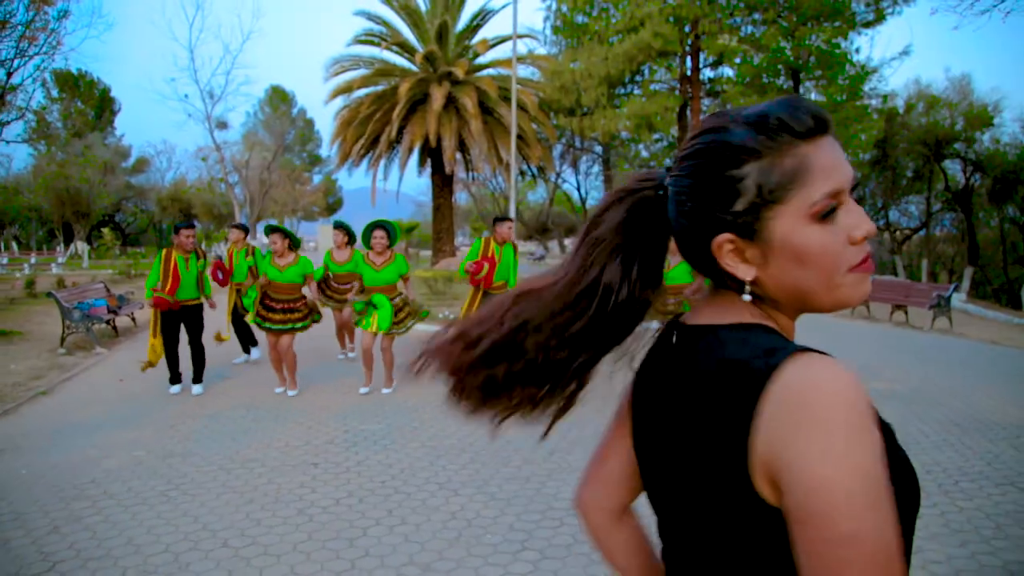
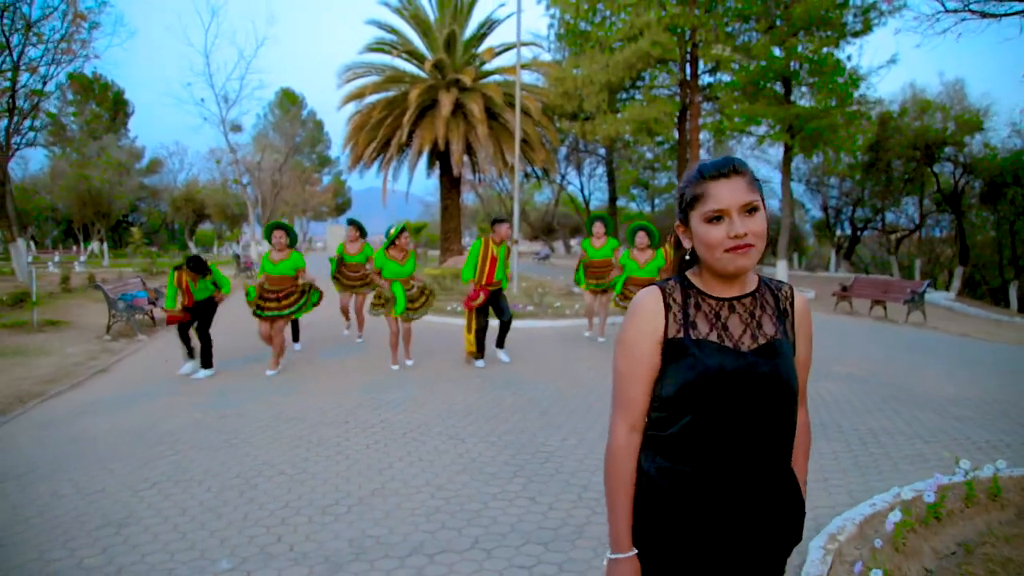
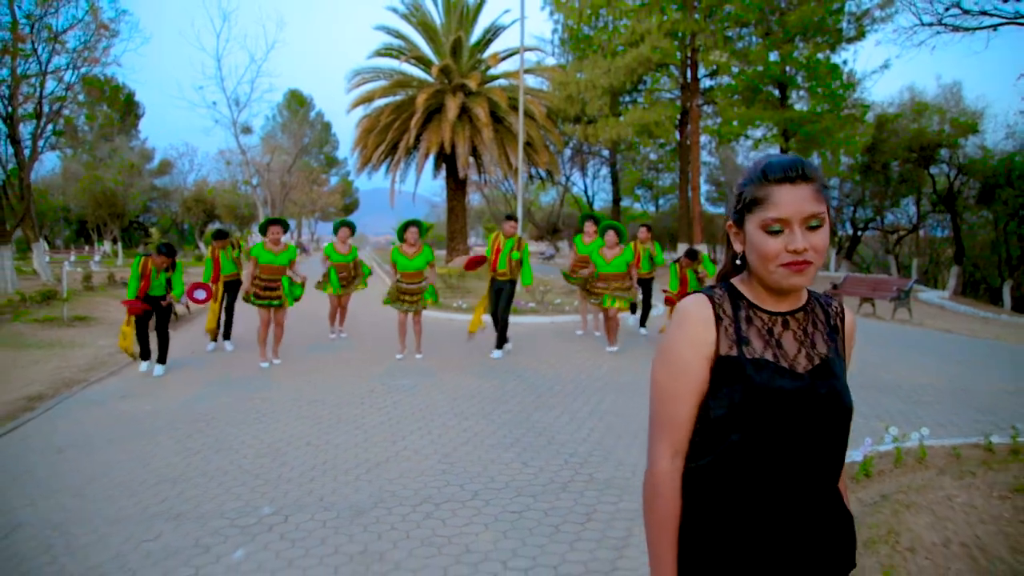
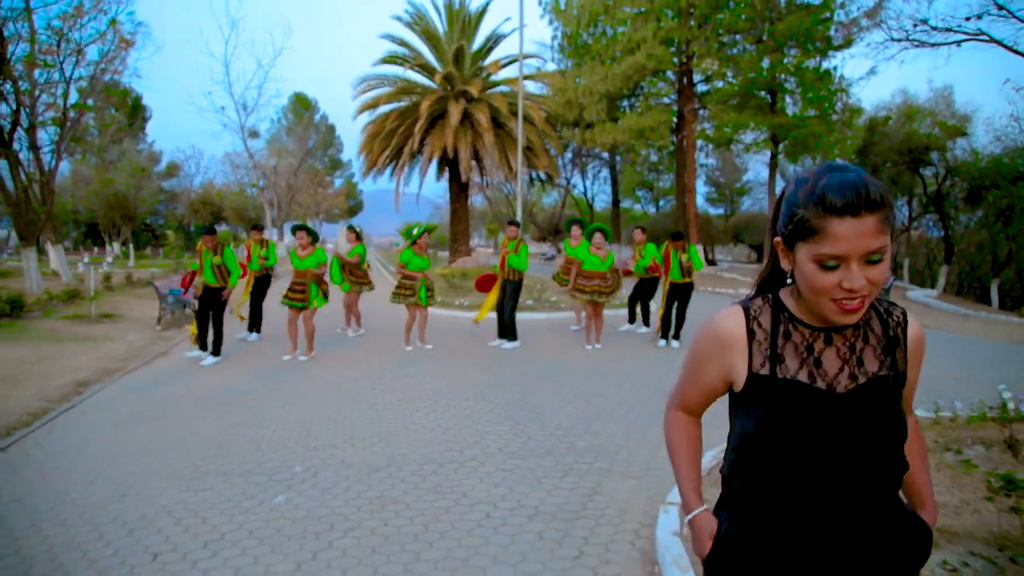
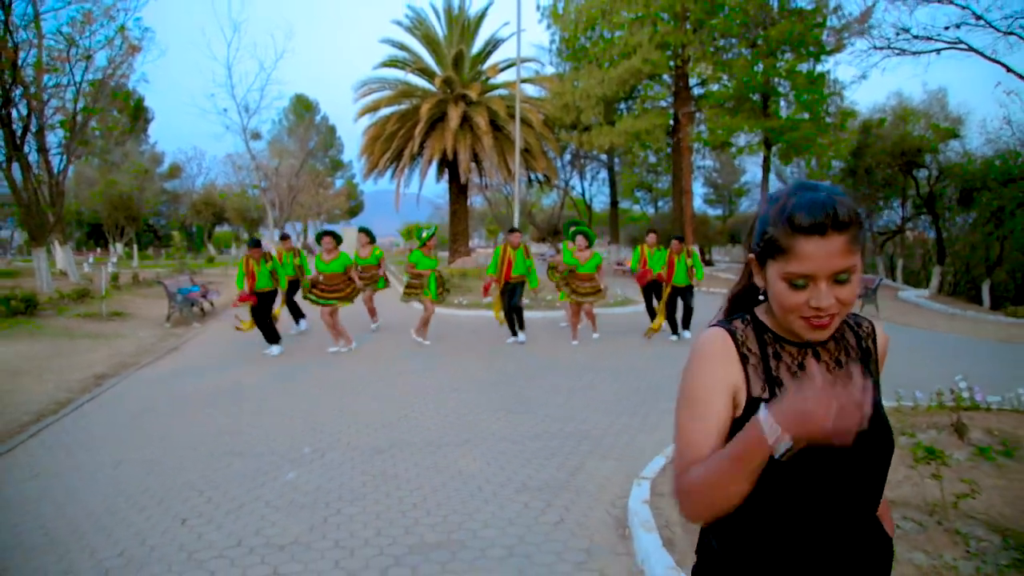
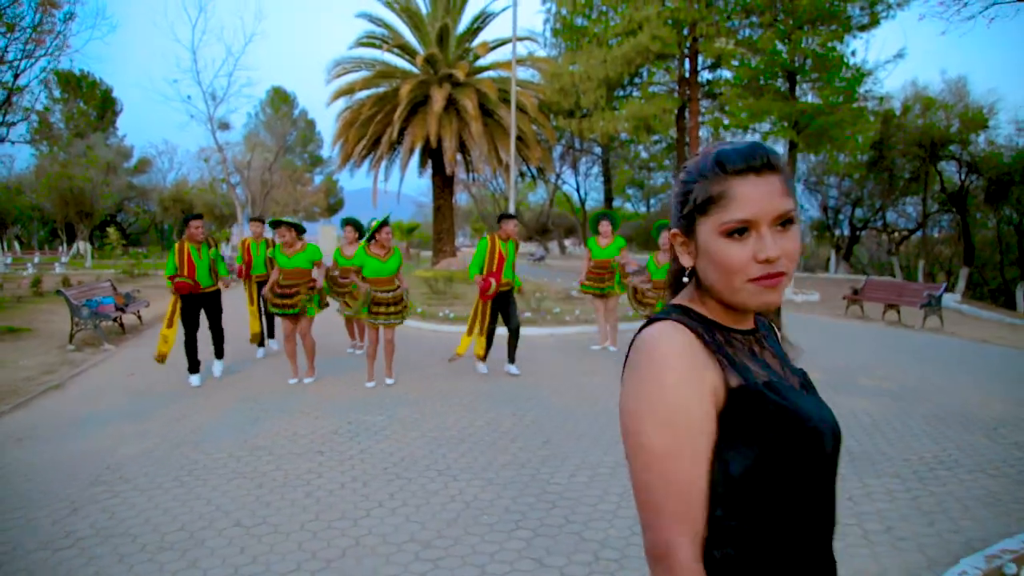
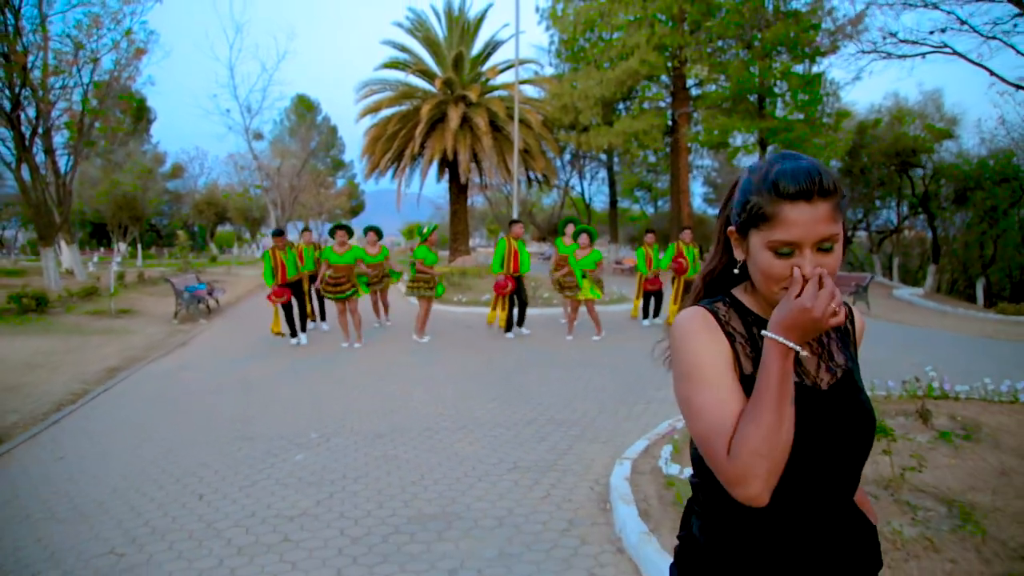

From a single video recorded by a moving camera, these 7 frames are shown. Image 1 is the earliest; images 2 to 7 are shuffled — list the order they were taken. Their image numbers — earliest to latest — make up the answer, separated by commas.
6, 2, 3, 4, 5, 7
